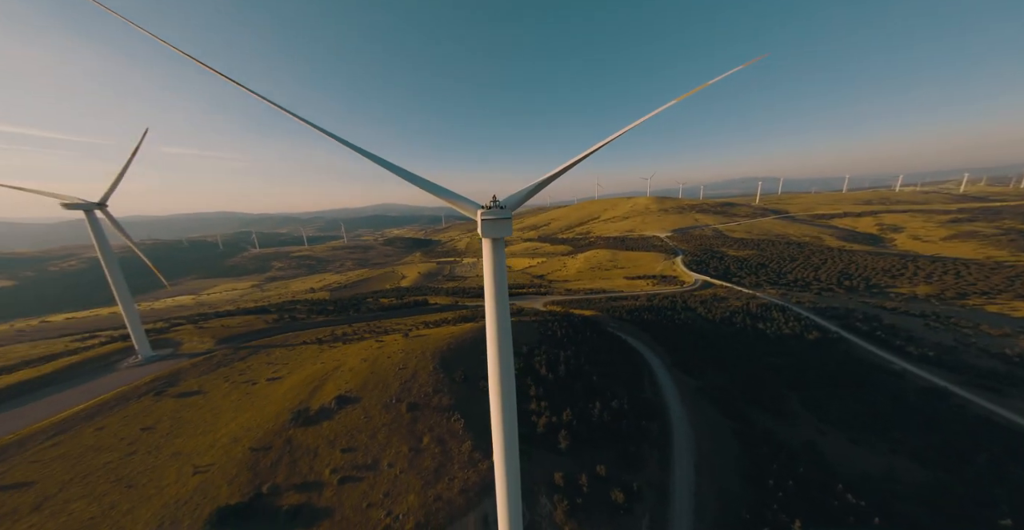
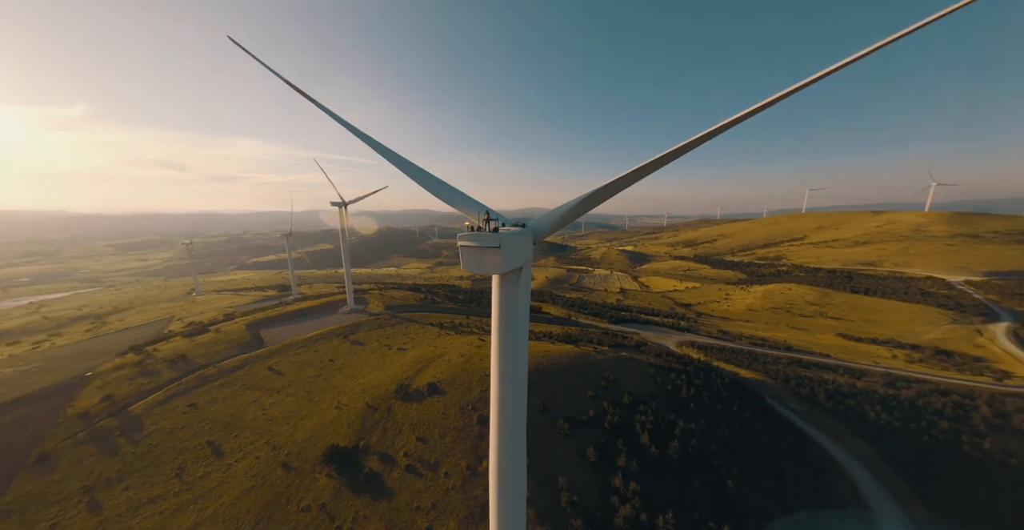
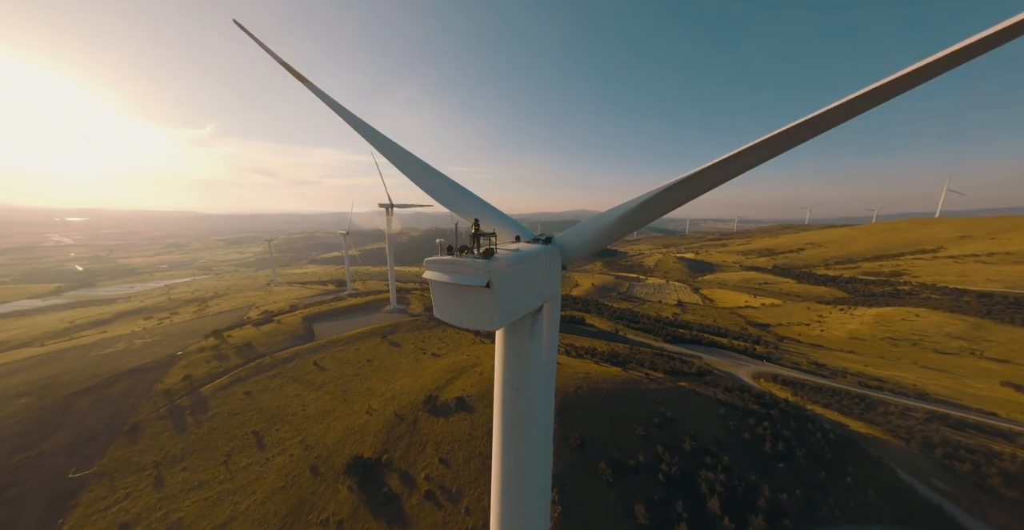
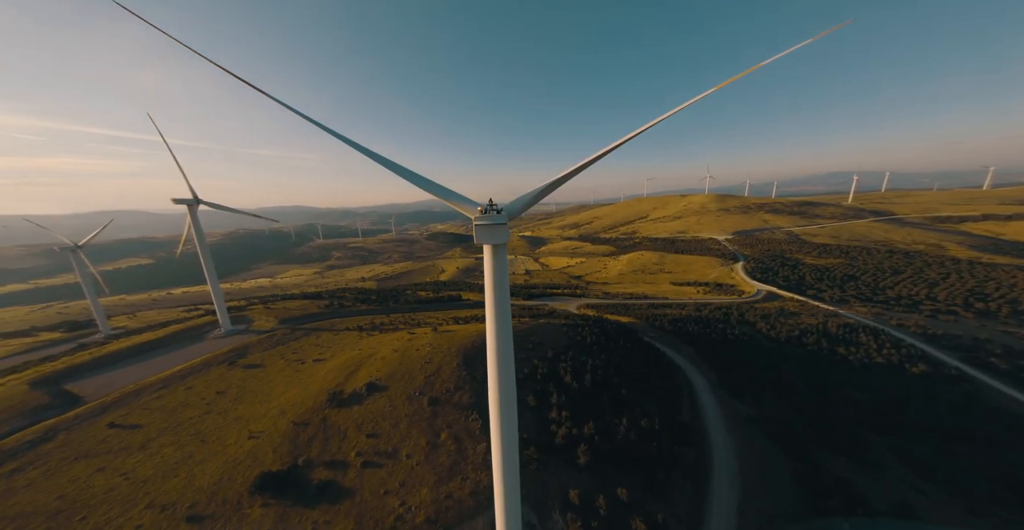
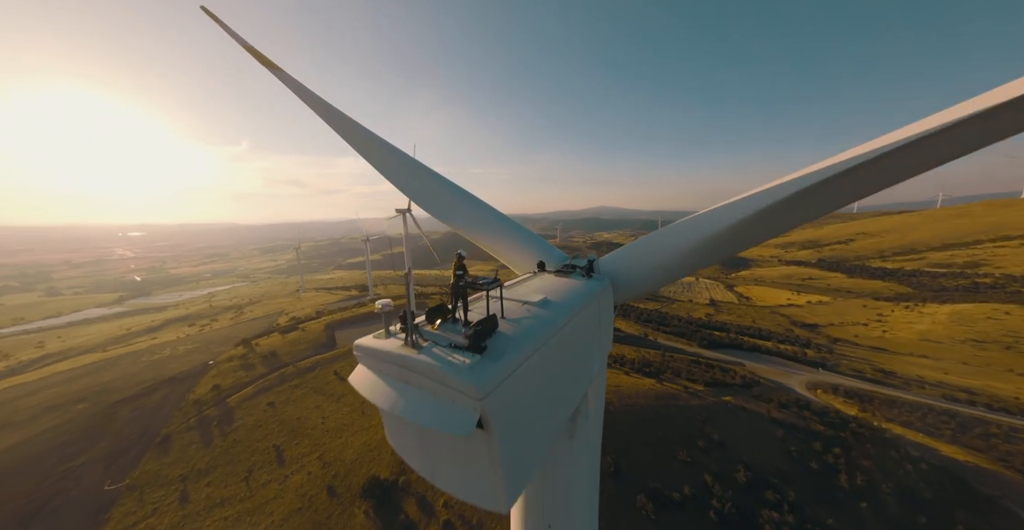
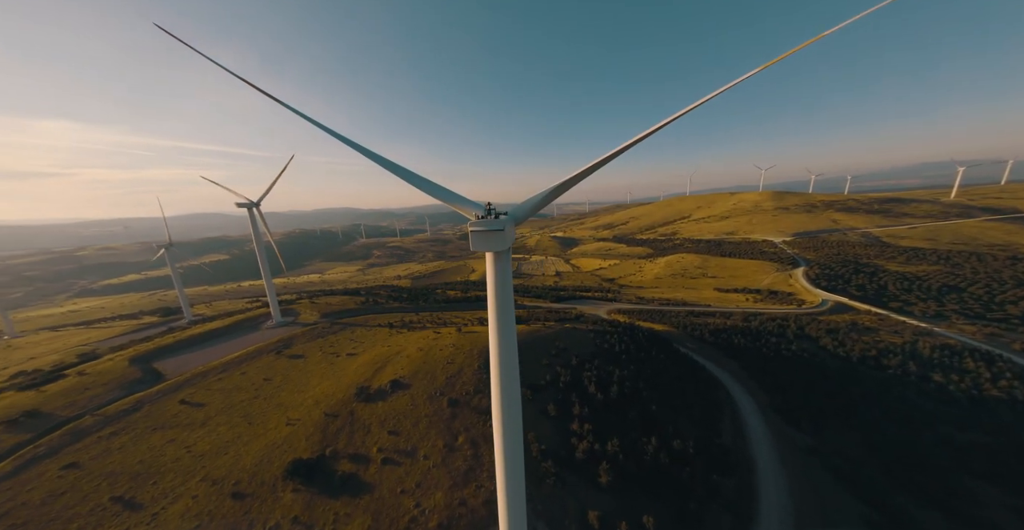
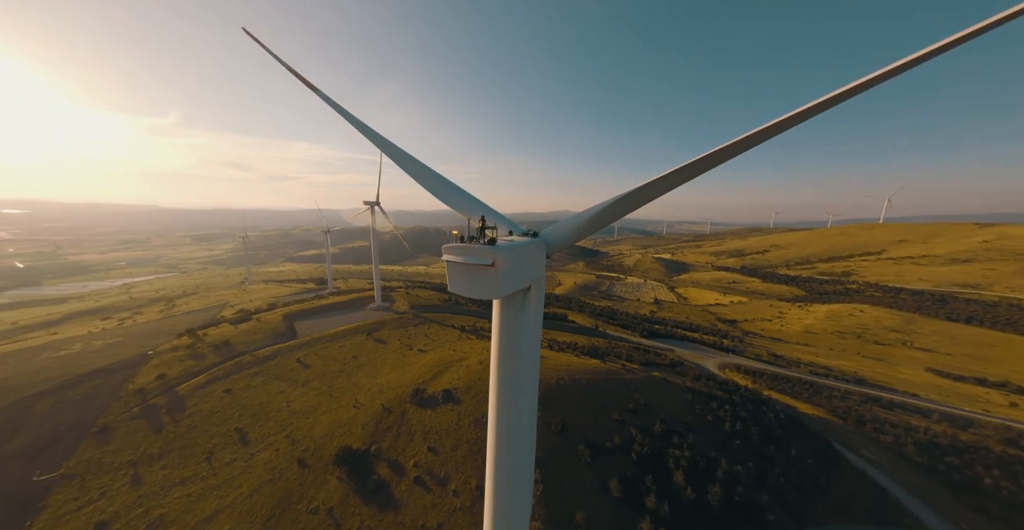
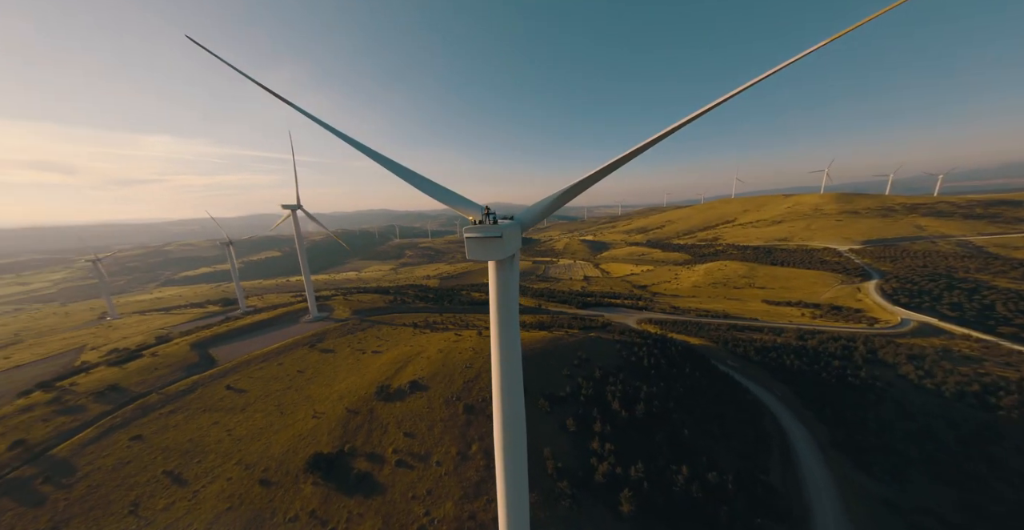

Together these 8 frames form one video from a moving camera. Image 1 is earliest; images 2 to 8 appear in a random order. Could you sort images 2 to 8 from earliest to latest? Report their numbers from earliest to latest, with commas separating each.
4, 6, 8, 2, 7, 3, 5
